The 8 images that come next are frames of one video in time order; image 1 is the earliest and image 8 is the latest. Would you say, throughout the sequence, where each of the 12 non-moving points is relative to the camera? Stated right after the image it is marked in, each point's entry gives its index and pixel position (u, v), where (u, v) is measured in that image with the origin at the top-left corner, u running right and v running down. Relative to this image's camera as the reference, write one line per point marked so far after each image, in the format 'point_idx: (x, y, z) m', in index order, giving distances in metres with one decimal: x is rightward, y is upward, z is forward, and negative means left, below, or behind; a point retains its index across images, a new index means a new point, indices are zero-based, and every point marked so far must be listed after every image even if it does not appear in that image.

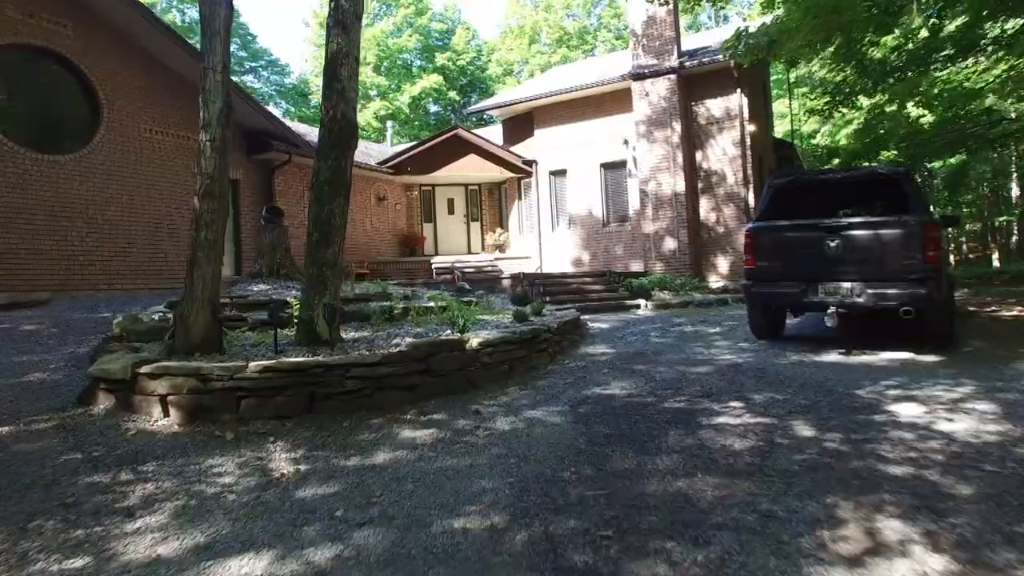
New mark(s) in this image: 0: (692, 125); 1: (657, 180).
0: (+4.6, +4.2, +17.1) m
1: (+3.7, +2.8, +17.1) m
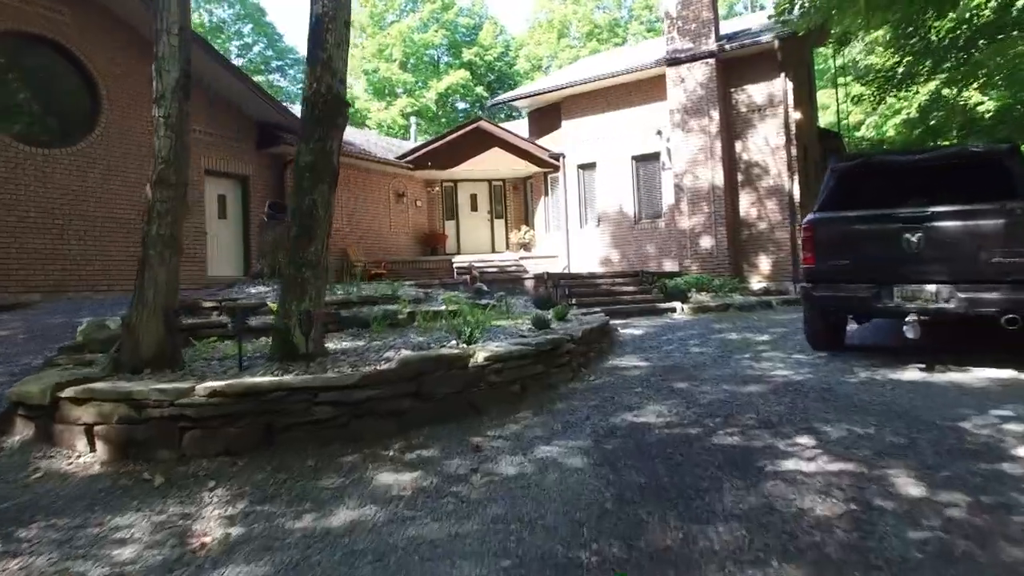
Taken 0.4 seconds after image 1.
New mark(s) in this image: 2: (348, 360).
0: (+5.2, +4.2, +15.8) m
1: (+4.3, +2.8, +15.9) m
2: (-1.3, -0.6, +5.2) m
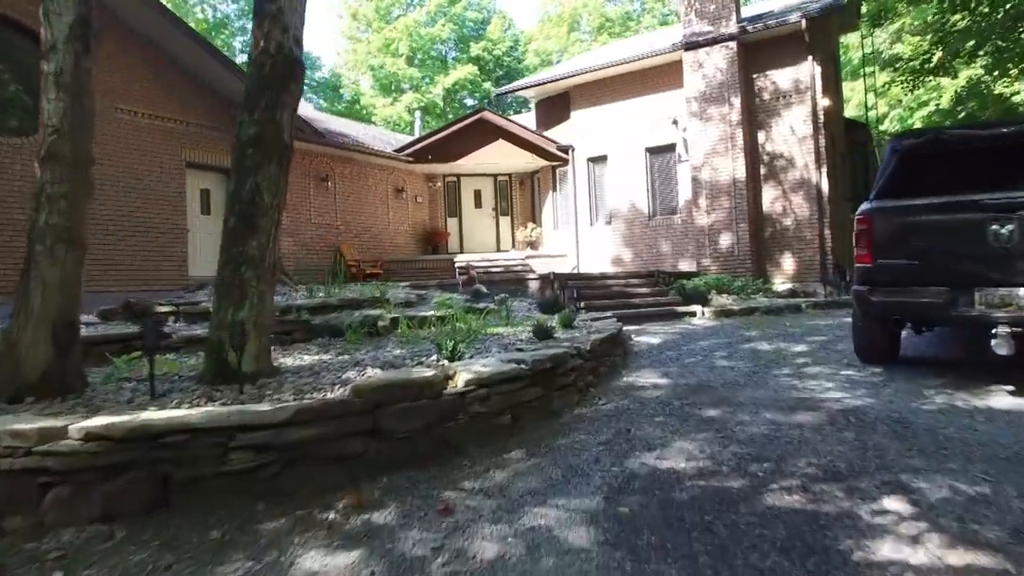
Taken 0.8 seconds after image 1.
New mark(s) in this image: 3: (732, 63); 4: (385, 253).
0: (+5.4, +4.2, +14.7) m
1: (+4.5, +2.7, +14.8) m
2: (-1.4, -0.6, +4.2) m
3: (+4.8, +4.9, +14.4) m
4: (-3.2, +0.9, +16.8) m
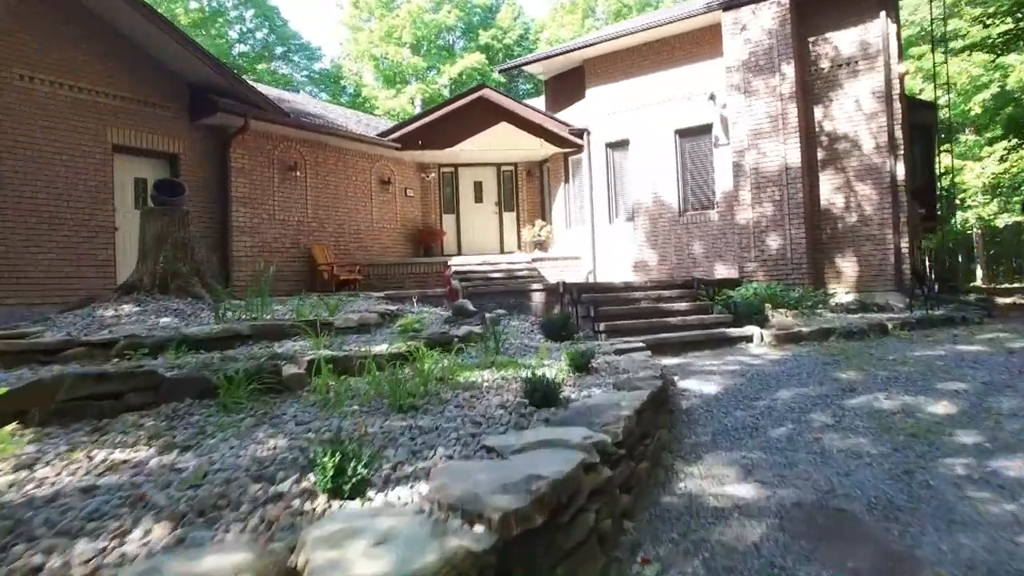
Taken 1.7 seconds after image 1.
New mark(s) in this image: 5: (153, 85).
0: (+5.4, +4.0, +12.1) m
1: (+4.5, +2.5, +12.2) m
2: (-1.5, -0.8, +1.7) m
3: (+4.9, +4.8, +11.8) m
4: (-3.1, +0.7, +14.3) m
5: (-5.9, +3.3, +10.8) m
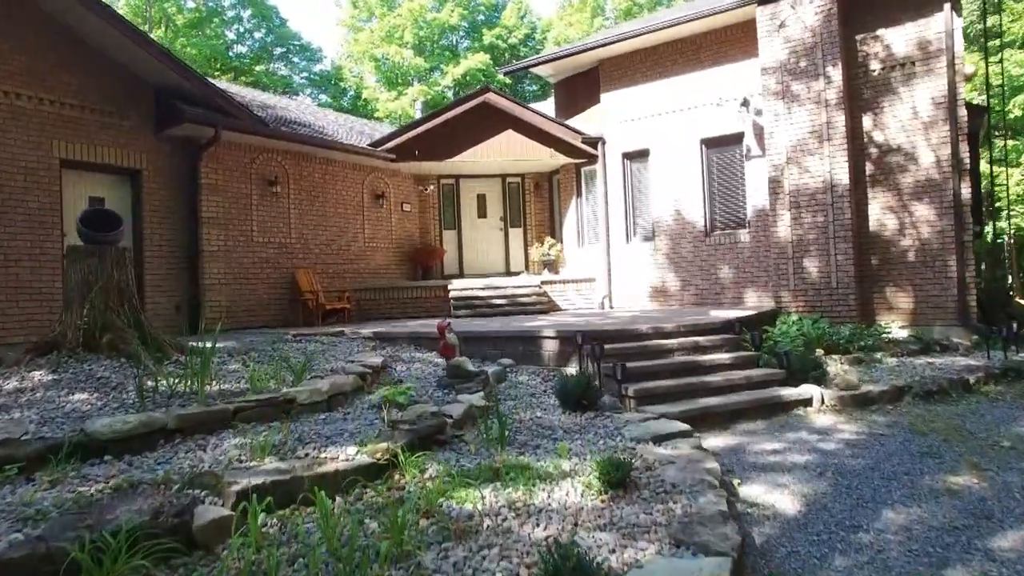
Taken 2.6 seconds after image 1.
0: (+5.5, +3.5, +10.6) m
1: (+4.6, +2.0, +10.8) m
2: (-1.5, -1.3, +0.3) m
3: (+5.0, +4.2, +10.4) m
4: (-3.0, +0.2, +12.9) m
5: (-5.8, +2.8, +9.5) m
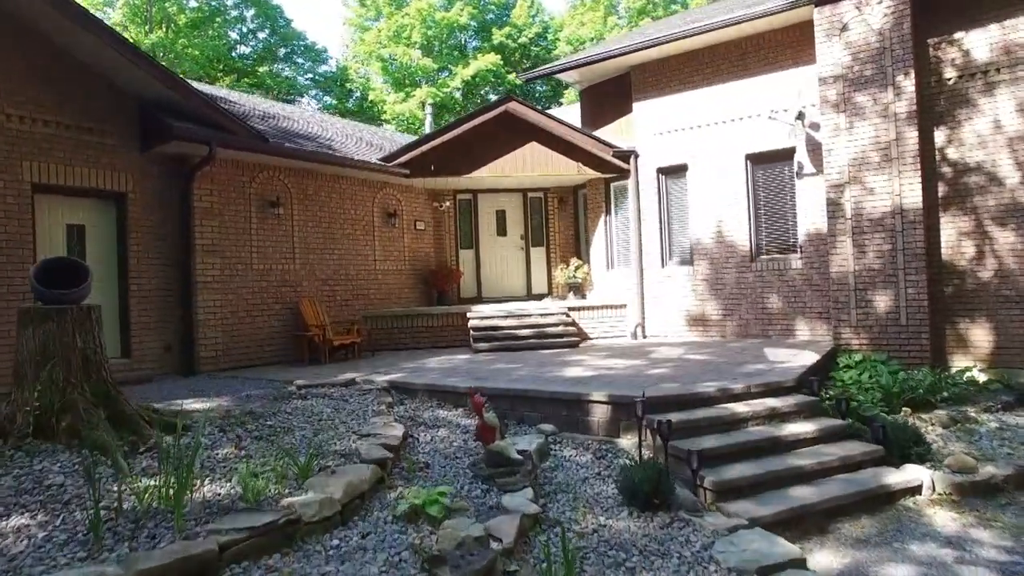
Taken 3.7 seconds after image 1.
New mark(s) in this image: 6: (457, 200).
0: (+6.0, +3.0, +9.5) m
1: (+5.0, +1.5, +9.6) m
2: (-1.1, -1.8, -0.8) m
3: (+5.4, +3.7, +9.2) m
4: (-2.6, -0.3, +11.8) m
5: (-5.3, +2.3, +8.4) m
6: (-1.1, +1.8, +13.7) m
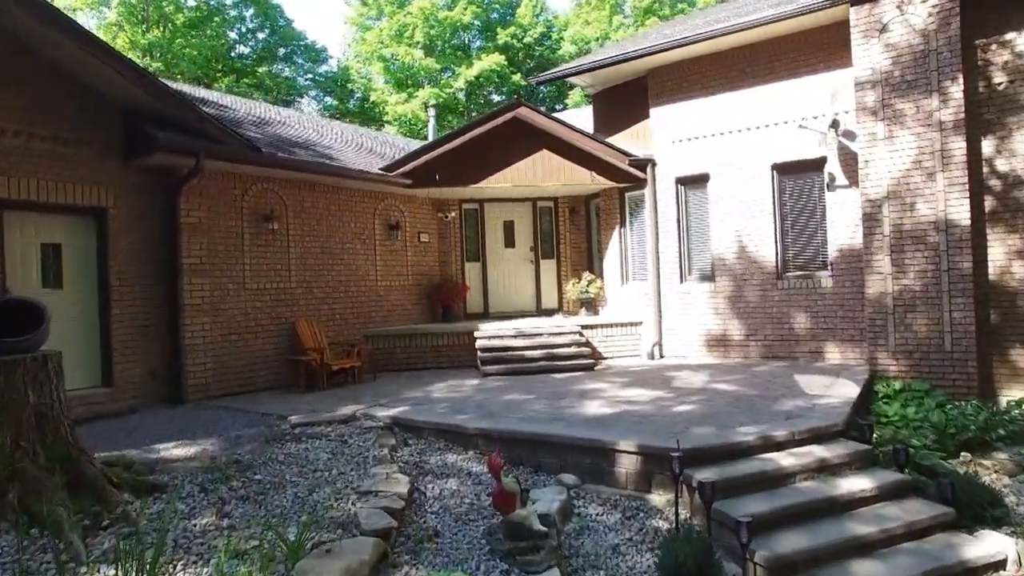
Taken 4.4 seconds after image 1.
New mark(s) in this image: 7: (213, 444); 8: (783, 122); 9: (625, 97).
0: (+6.1, +2.6, +8.7) m
1: (+5.2, +1.2, +8.9) m
2: (-1.0, -2.1, -1.5) m
3: (+5.6, +3.4, +8.5) m
4: (-2.4, -0.6, +11.1) m
5: (-5.2, +2.0, +7.7) m
6: (-1.0, +1.5, +13.0) m
7: (-2.9, -1.5, +6.4) m
8: (+4.1, +2.5, +10.2) m
9: (+2.1, +3.5, +12.4) m
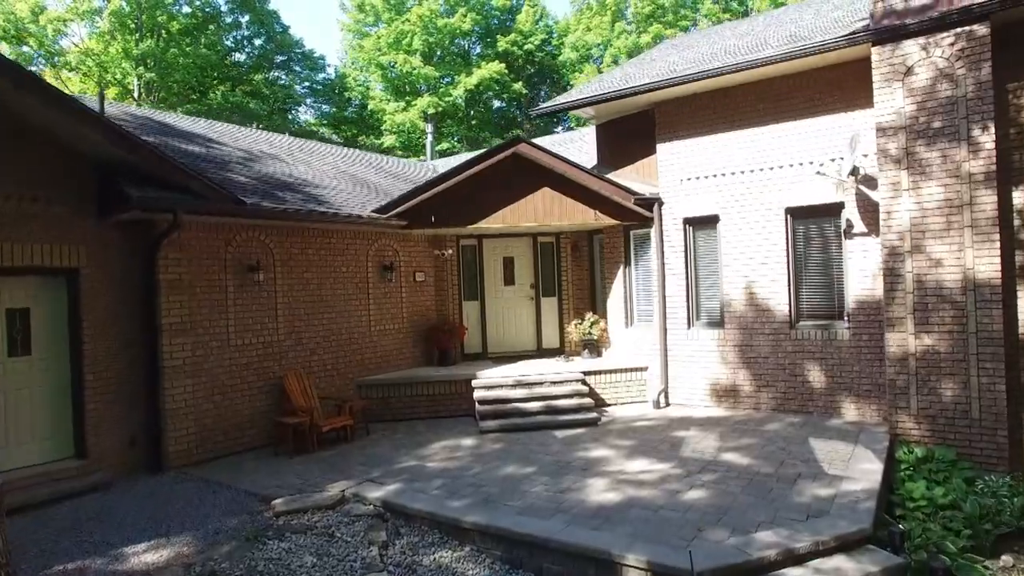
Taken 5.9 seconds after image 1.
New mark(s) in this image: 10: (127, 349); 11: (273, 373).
0: (+6.1, +1.9, +8.2) m
1: (+5.2, +0.4, +8.4) m
2: (-1.0, -3.0, -2.0) m
3: (+5.6, +2.7, +7.9) m
4: (-2.4, -1.3, +10.6) m
5: (-5.2, +1.3, +7.2) m
6: (-1.0, +0.8, +12.4) m
7: (-2.9, -2.3, +5.9) m
8: (+4.1, +1.8, +9.7) m
9: (+2.1, +2.8, +11.8) m
10: (-4.7, -0.7, +8.0) m
11: (-3.4, -1.2, +9.3) m
